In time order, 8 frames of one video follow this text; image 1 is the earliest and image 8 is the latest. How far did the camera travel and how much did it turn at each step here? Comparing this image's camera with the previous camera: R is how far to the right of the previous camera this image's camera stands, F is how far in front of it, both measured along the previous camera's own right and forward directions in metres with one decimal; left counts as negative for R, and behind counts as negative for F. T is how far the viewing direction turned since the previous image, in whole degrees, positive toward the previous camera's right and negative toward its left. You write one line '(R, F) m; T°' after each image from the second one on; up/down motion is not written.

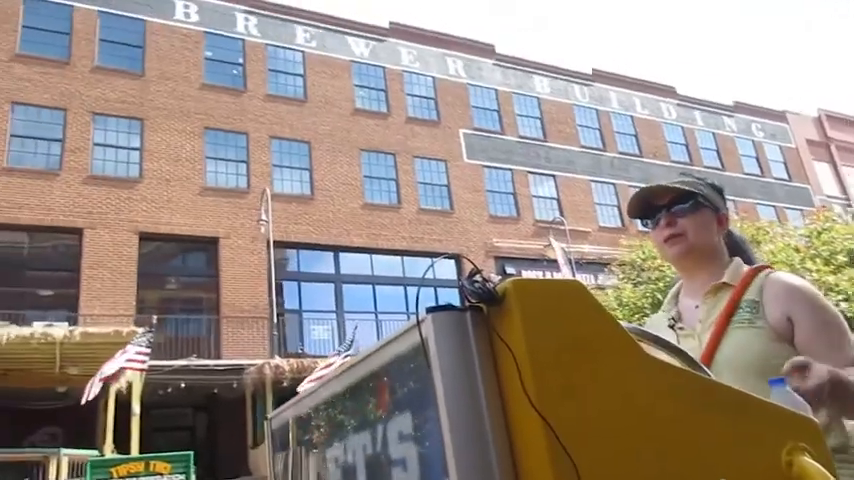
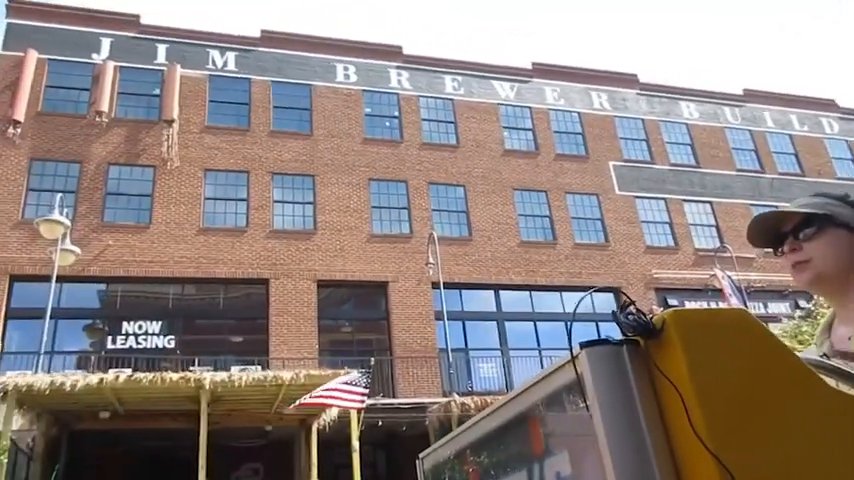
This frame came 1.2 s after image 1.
(-0.8, -0.5) m; -10°
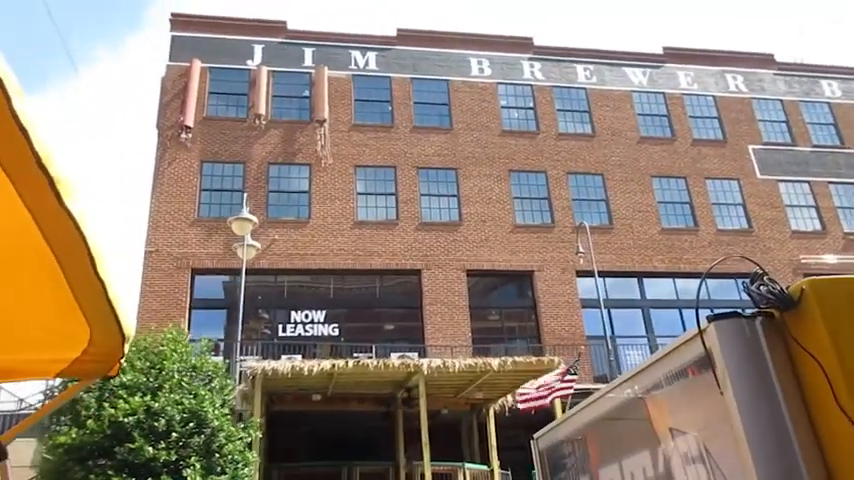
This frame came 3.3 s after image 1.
(-1.7, -0.6) m; -7°
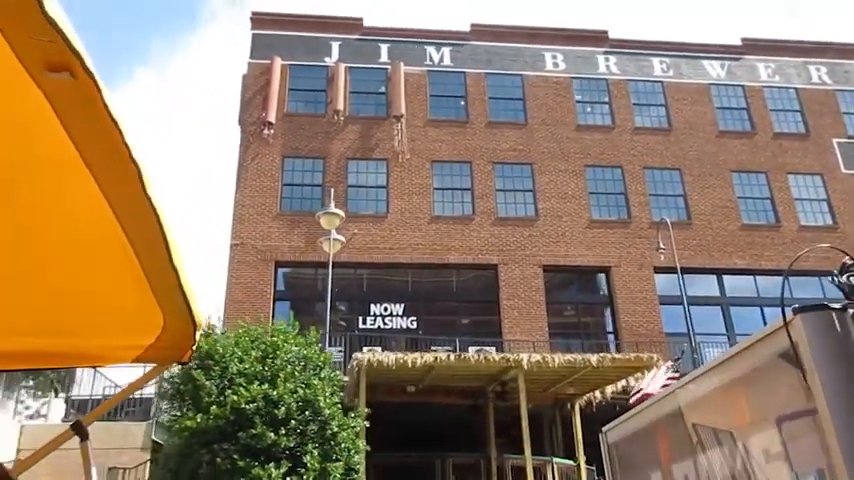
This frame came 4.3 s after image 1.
(-0.7, -0.2) m; -4°
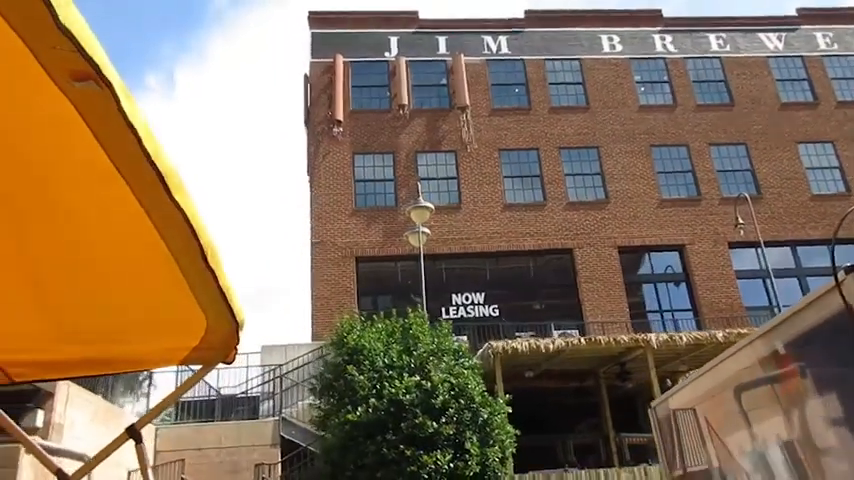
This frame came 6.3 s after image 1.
(-1.6, -0.3) m; -1°
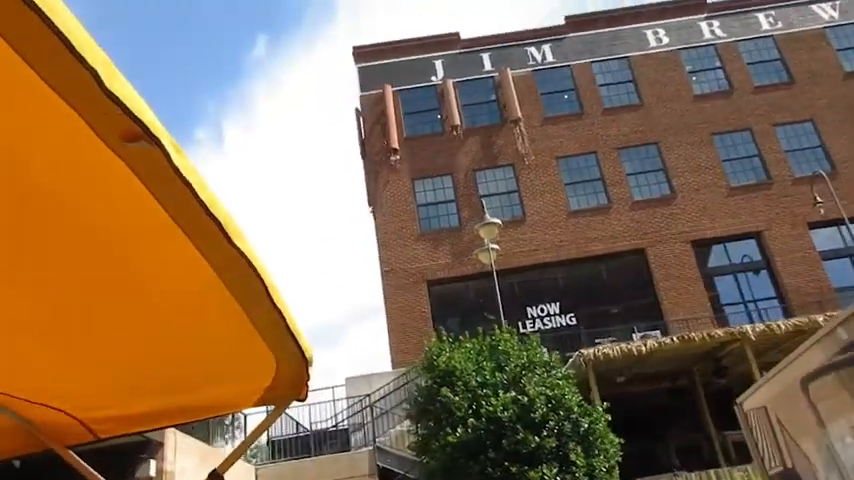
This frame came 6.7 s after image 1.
(-0.3, 0.0) m; -5°
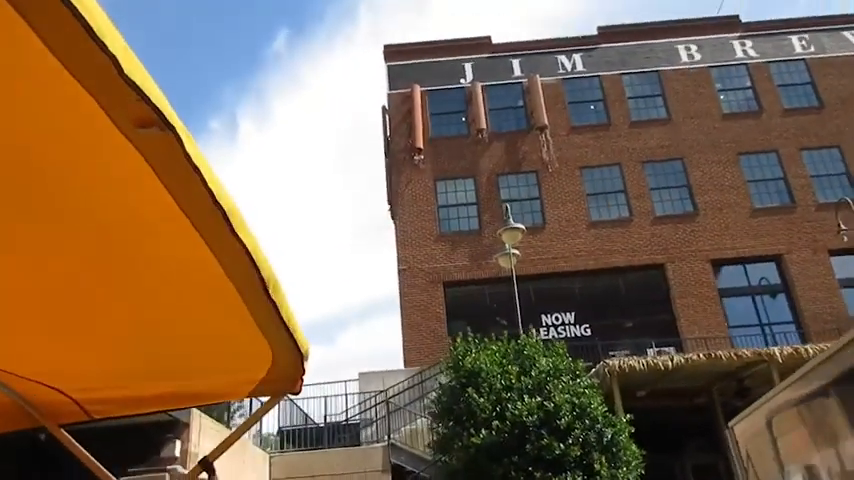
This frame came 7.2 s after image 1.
(-0.4, 0.0) m; 0°
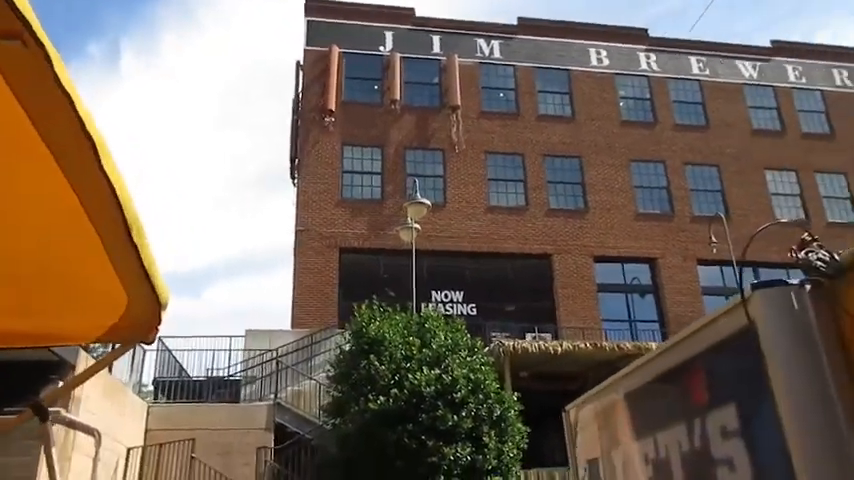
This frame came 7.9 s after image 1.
(-0.5, 0.0) m; +10°
